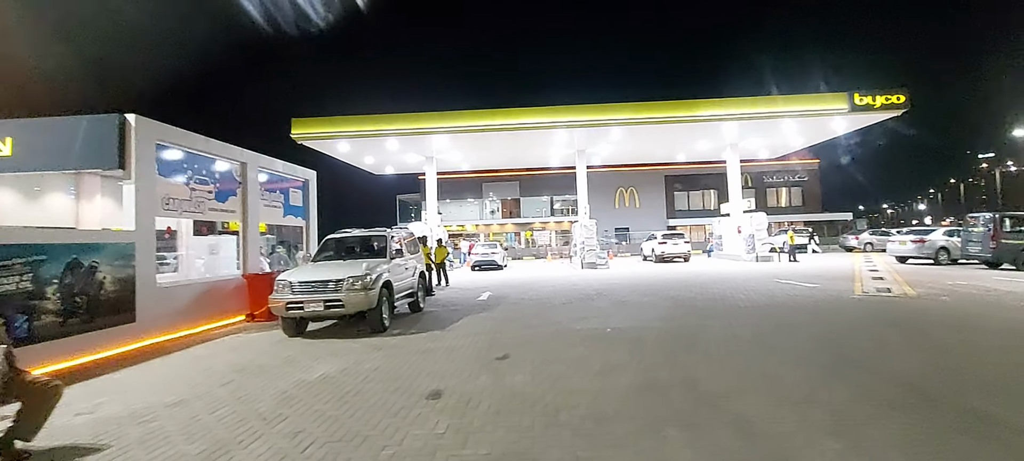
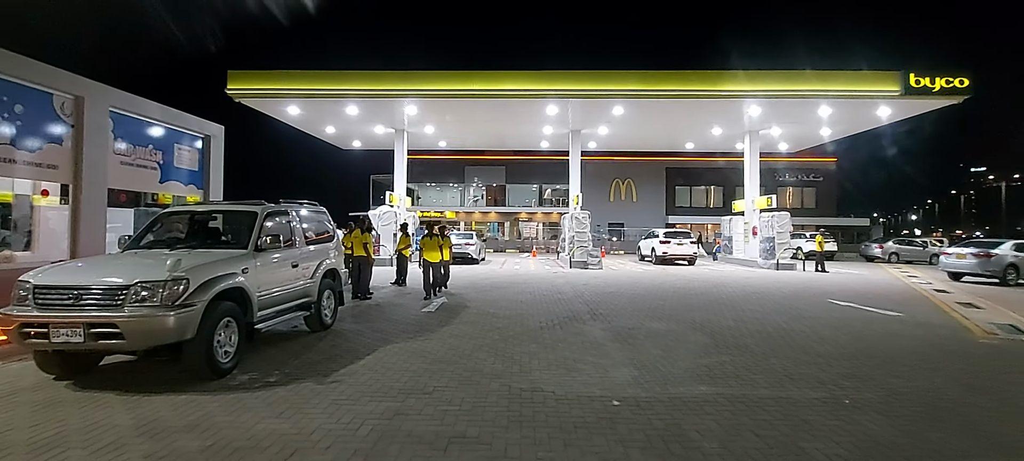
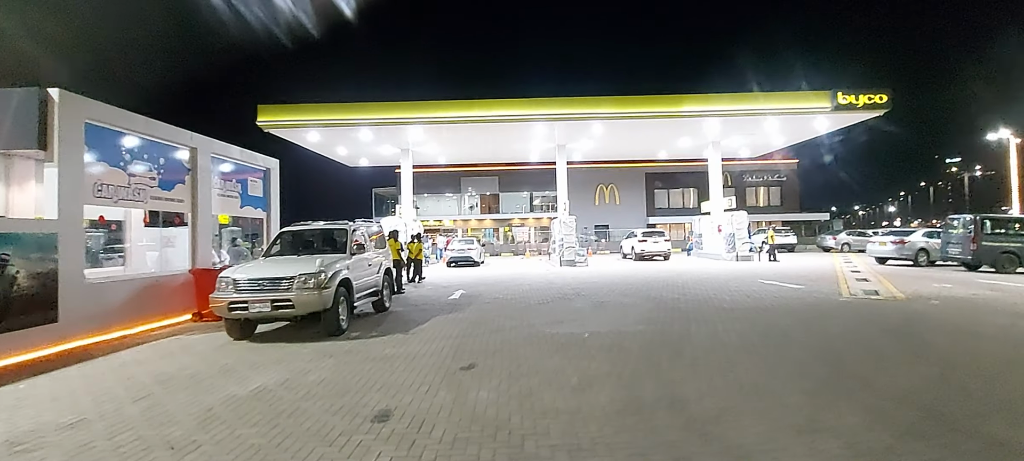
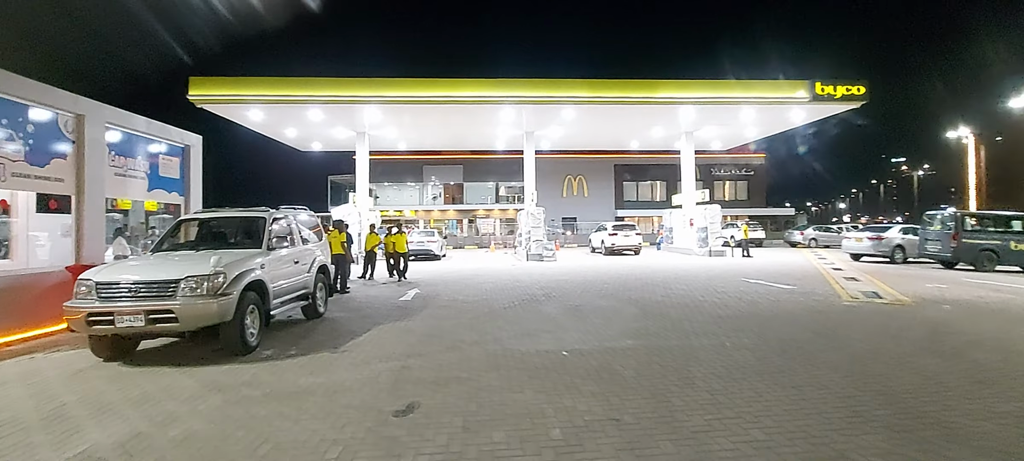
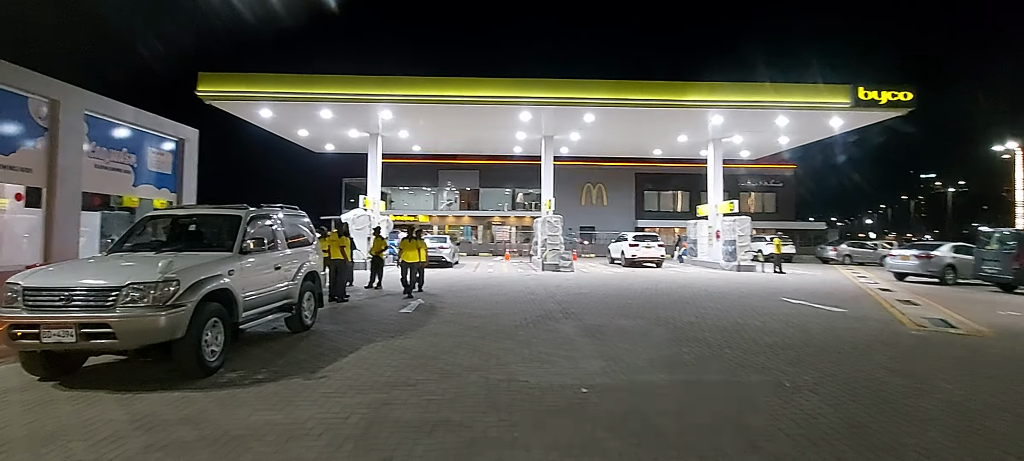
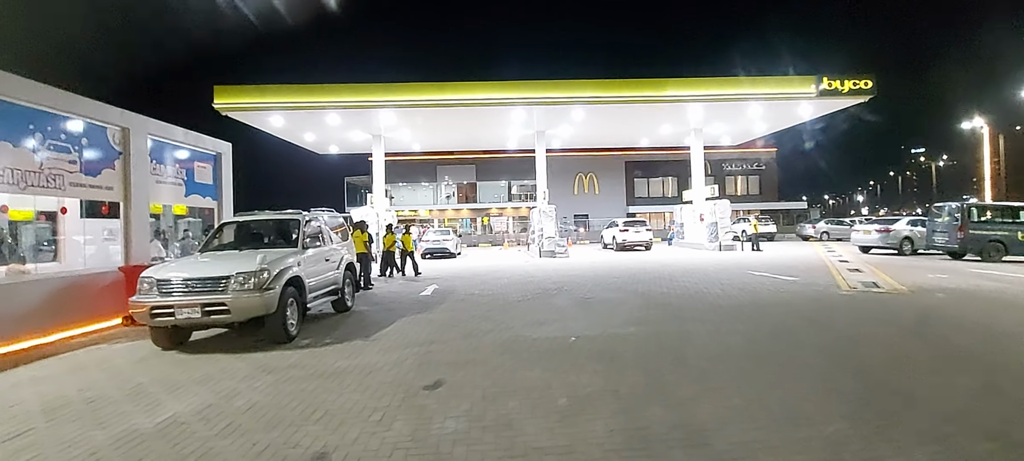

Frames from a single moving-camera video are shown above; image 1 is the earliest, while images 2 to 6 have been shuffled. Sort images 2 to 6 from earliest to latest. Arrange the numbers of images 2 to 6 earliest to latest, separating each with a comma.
3, 6, 4, 5, 2
